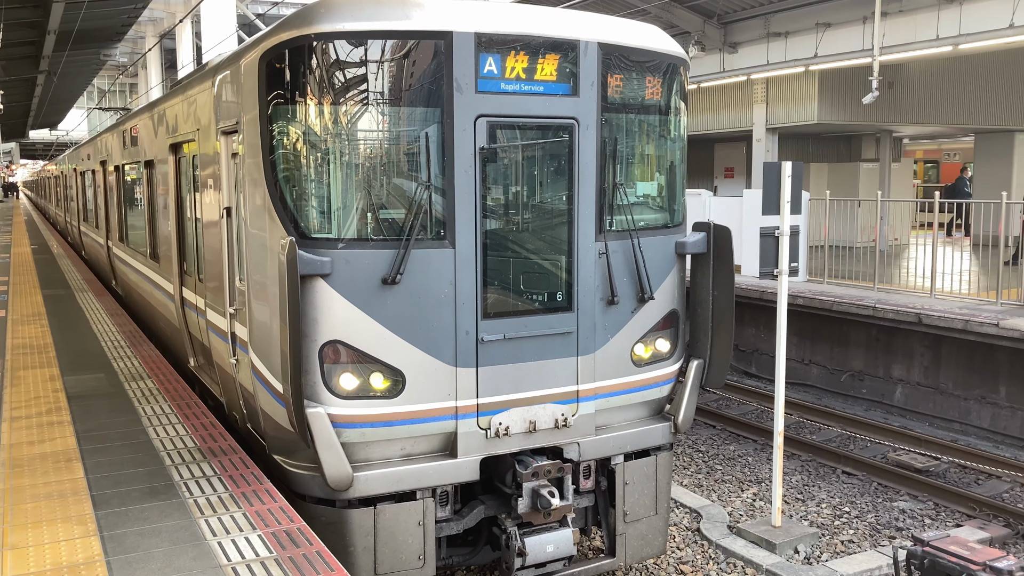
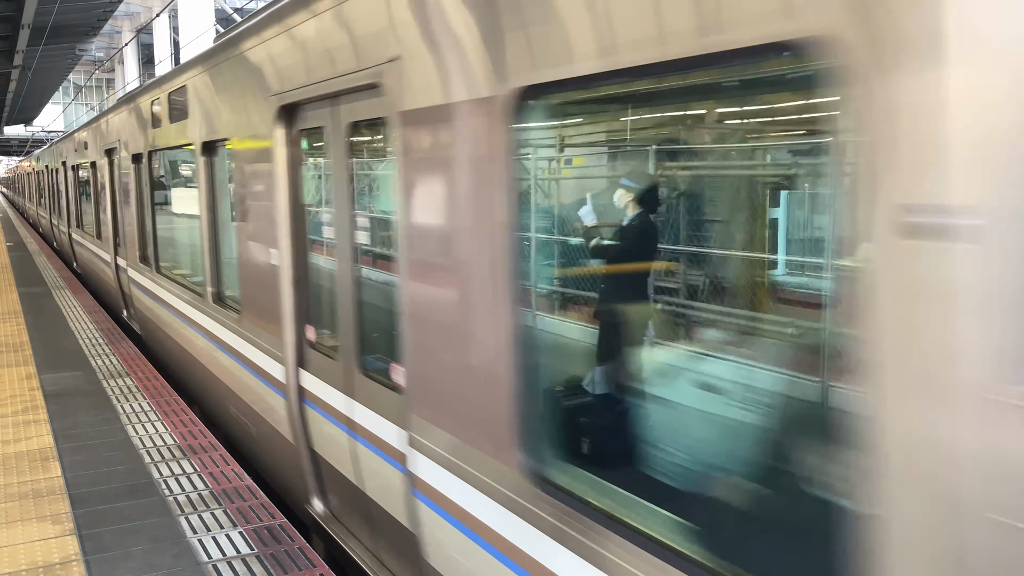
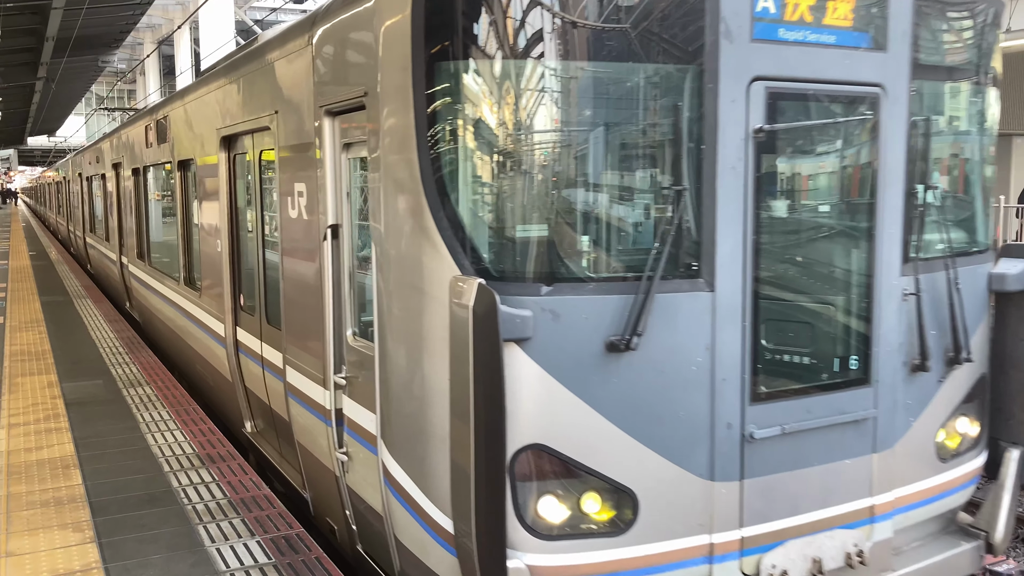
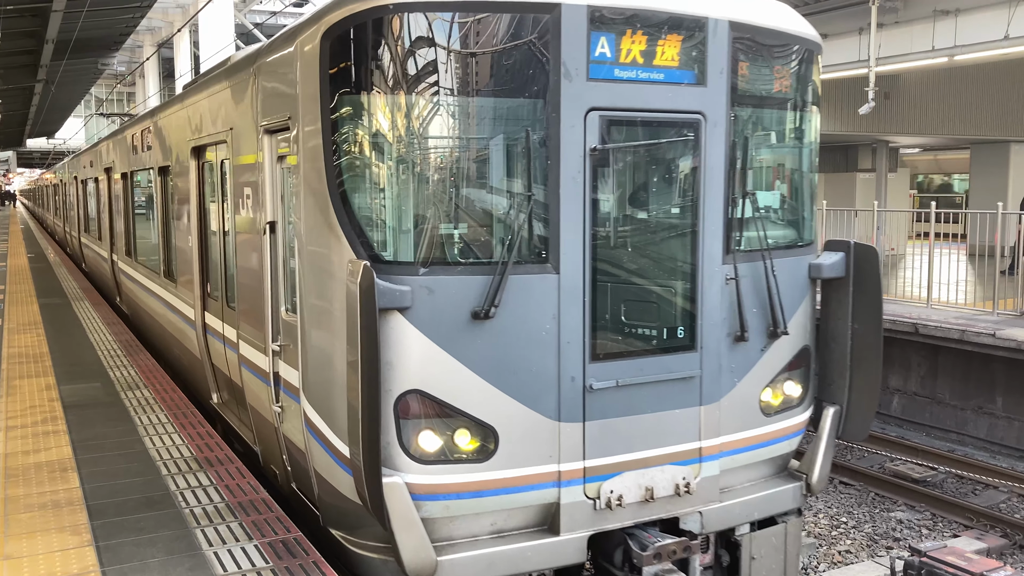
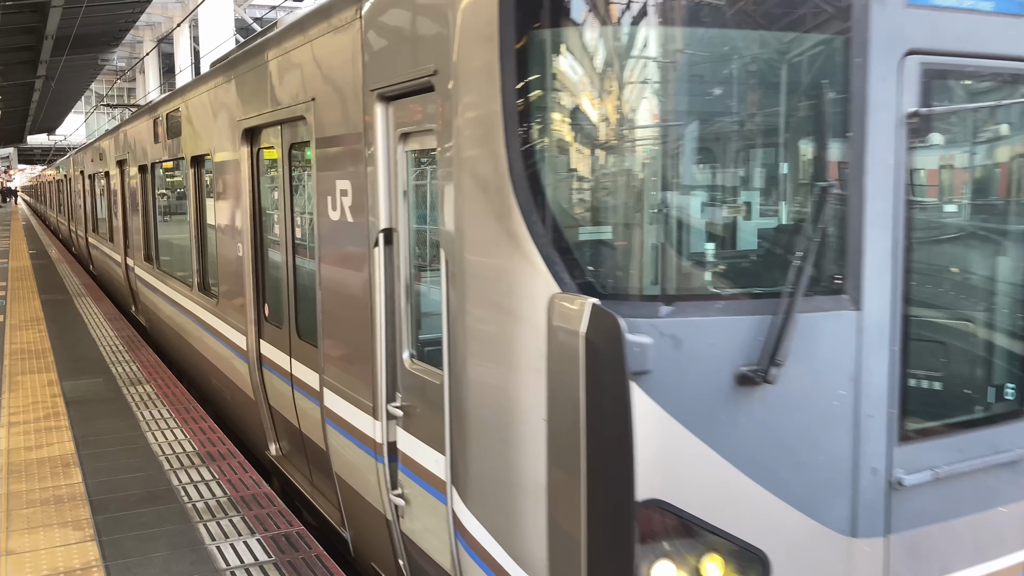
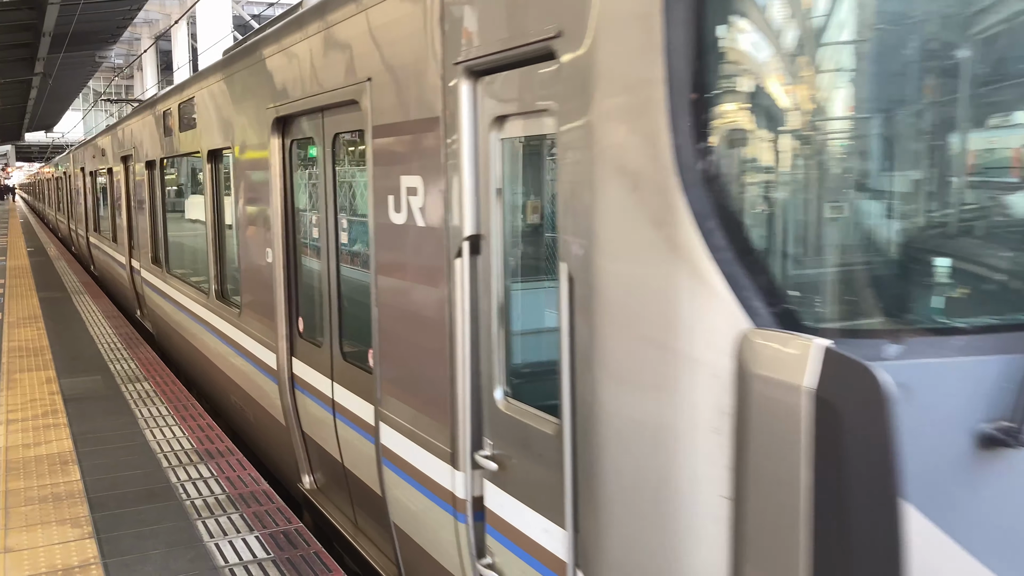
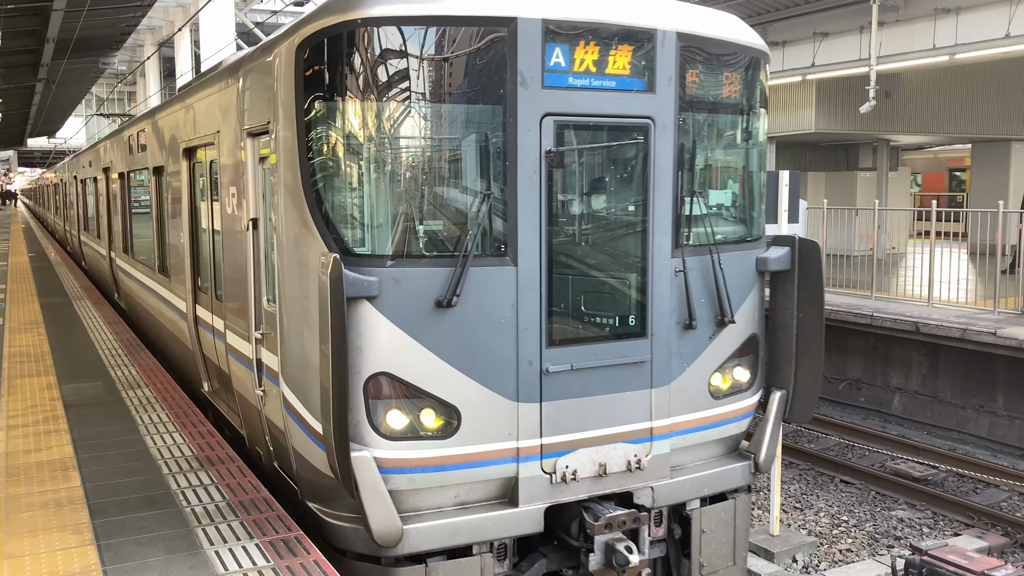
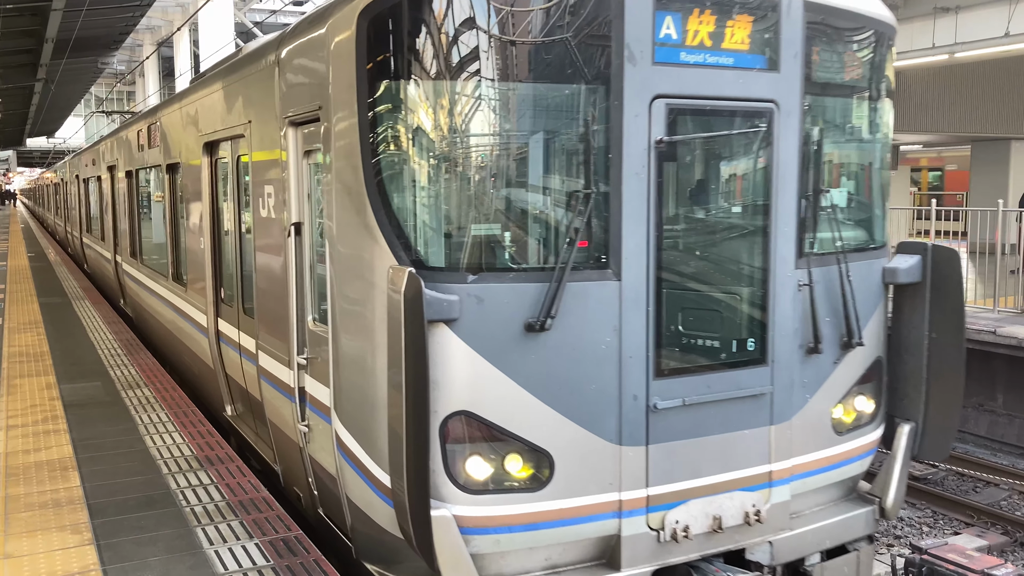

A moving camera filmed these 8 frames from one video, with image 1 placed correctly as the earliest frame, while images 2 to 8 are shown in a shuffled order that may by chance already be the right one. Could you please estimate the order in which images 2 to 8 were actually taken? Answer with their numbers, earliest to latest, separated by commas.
7, 4, 8, 3, 5, 6, 2
